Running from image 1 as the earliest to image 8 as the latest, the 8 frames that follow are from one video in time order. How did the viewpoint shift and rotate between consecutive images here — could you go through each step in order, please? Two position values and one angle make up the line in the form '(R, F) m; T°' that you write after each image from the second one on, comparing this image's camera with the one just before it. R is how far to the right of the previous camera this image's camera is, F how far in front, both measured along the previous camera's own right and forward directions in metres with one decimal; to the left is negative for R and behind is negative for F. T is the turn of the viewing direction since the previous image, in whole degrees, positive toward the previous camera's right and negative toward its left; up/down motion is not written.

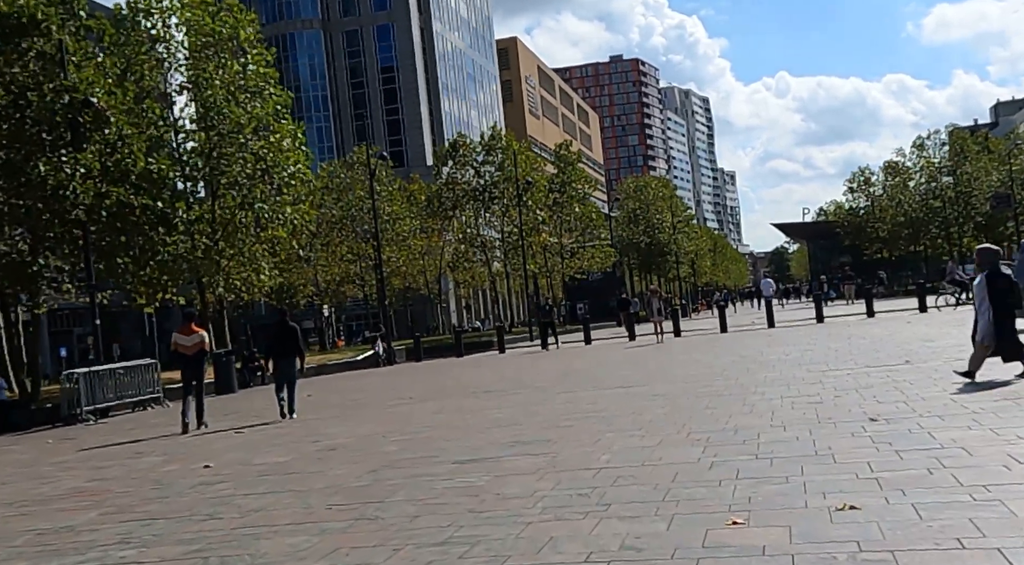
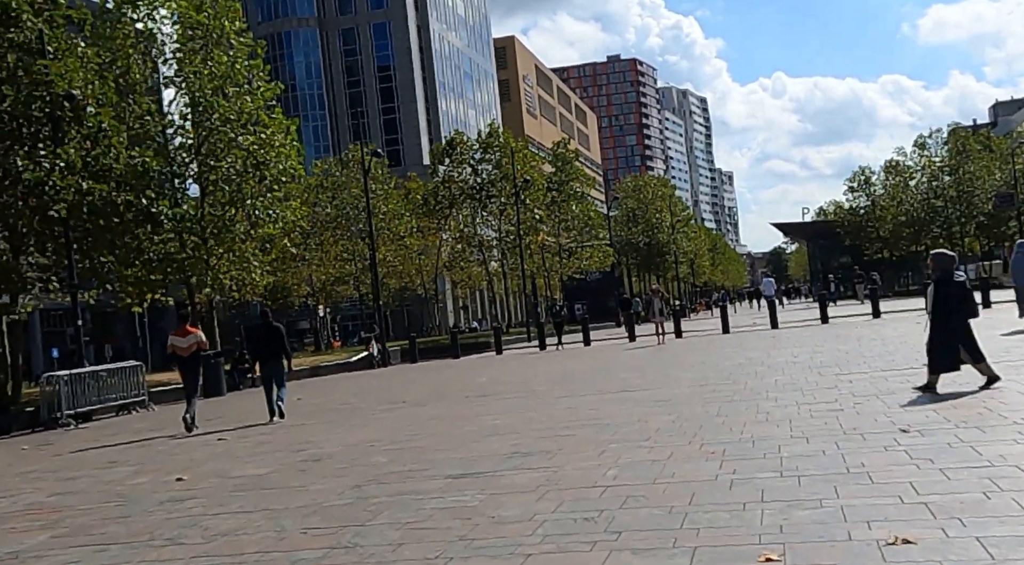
(0.0, +0.9) m; 0°
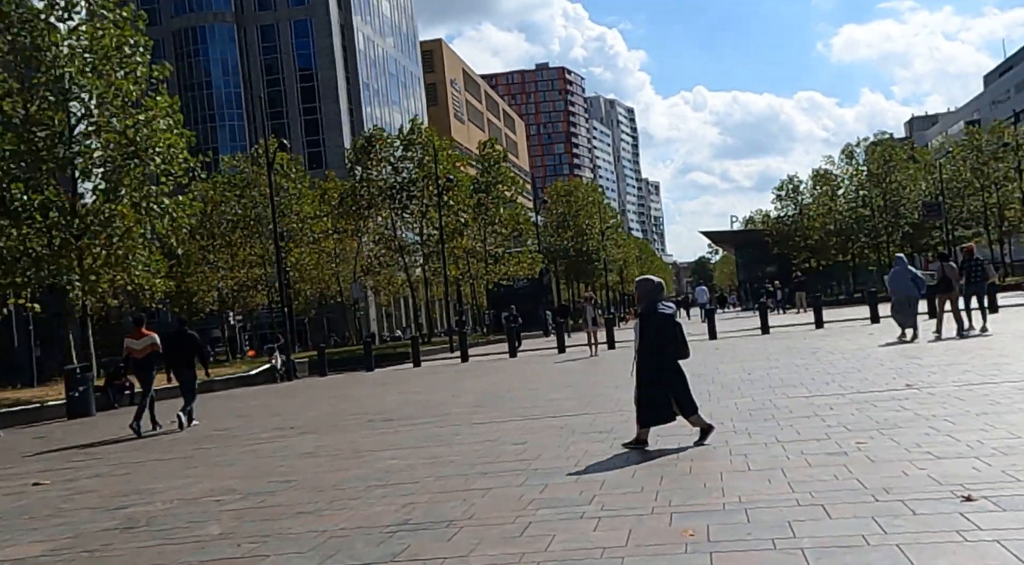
(+0.3, +3.3) m; +3°
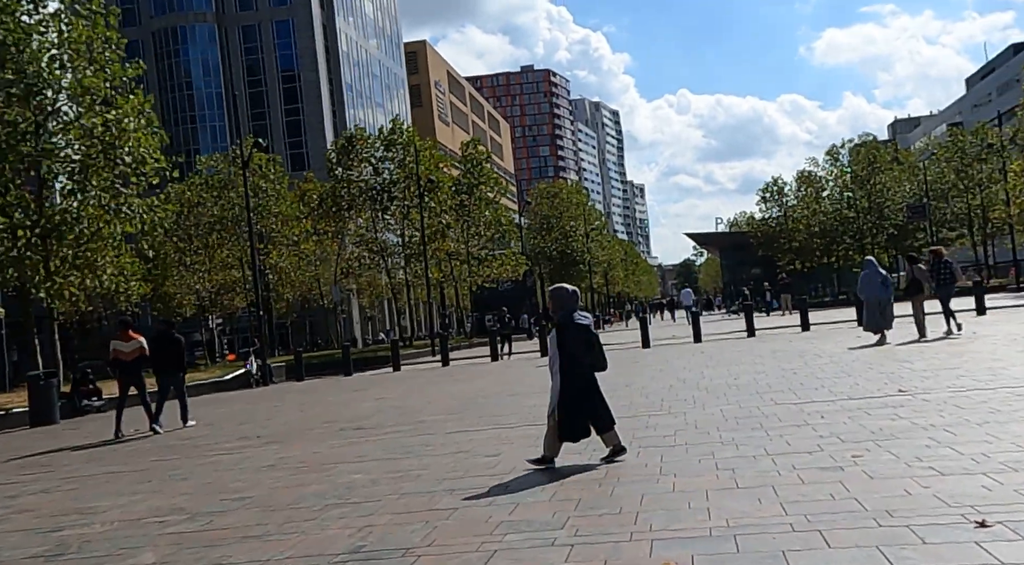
(+0.1, +0.7) m; +1°
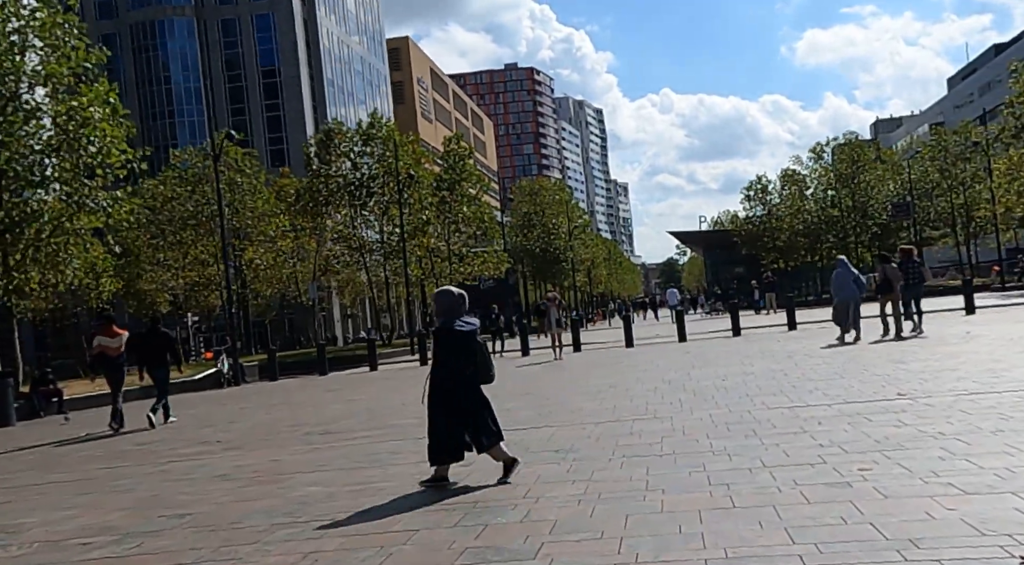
(+0.1, +1.0) m; +1°
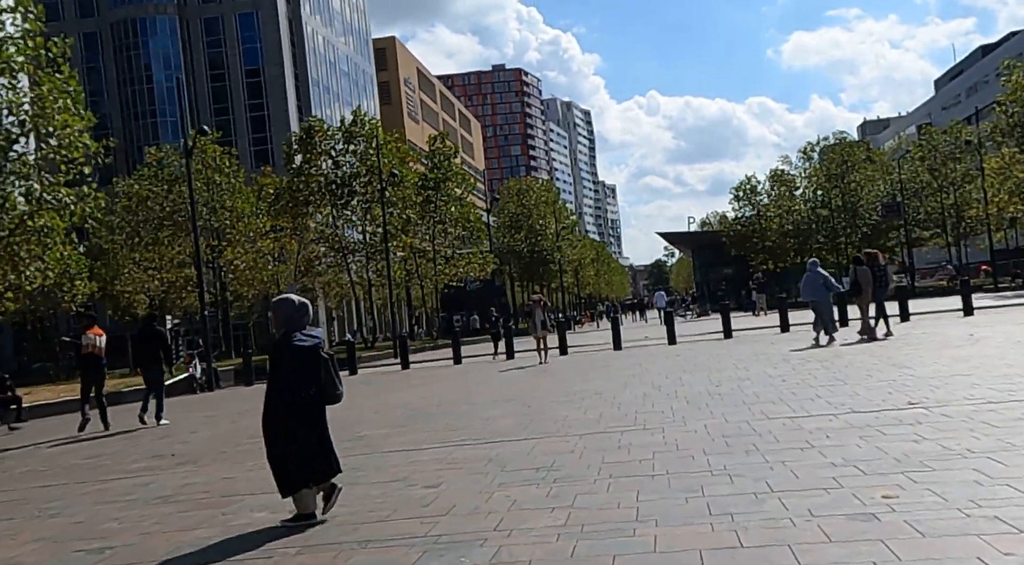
(+0.1, +1.2) m; +1°
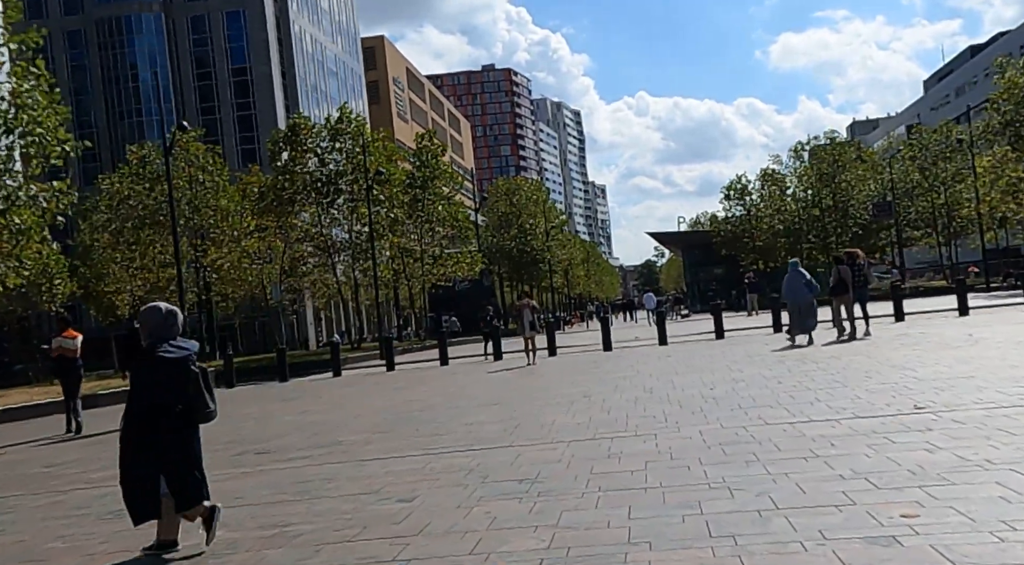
(+0.1, +0.8) m; 0°
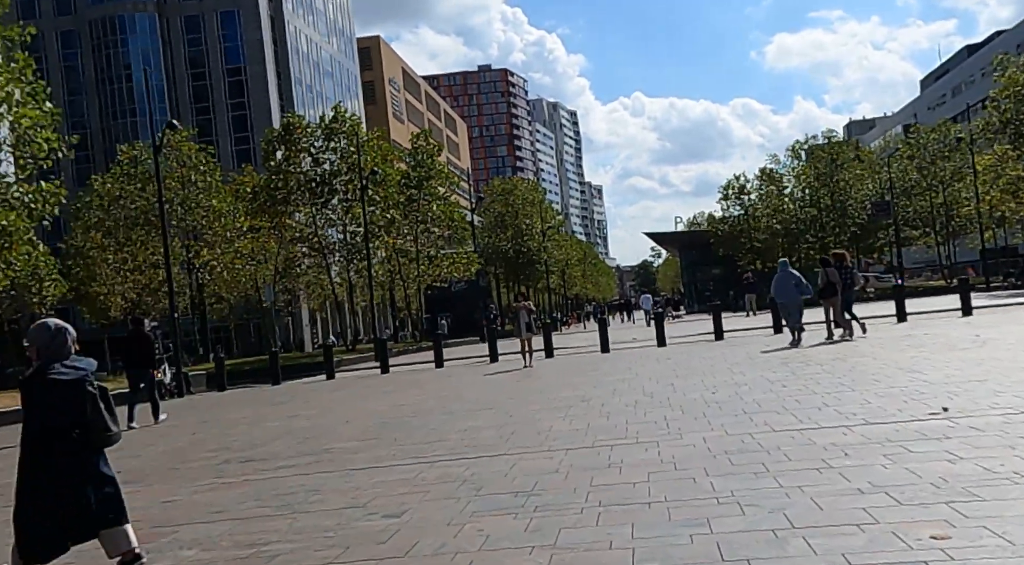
(0.0, +0.6) m; 0°
